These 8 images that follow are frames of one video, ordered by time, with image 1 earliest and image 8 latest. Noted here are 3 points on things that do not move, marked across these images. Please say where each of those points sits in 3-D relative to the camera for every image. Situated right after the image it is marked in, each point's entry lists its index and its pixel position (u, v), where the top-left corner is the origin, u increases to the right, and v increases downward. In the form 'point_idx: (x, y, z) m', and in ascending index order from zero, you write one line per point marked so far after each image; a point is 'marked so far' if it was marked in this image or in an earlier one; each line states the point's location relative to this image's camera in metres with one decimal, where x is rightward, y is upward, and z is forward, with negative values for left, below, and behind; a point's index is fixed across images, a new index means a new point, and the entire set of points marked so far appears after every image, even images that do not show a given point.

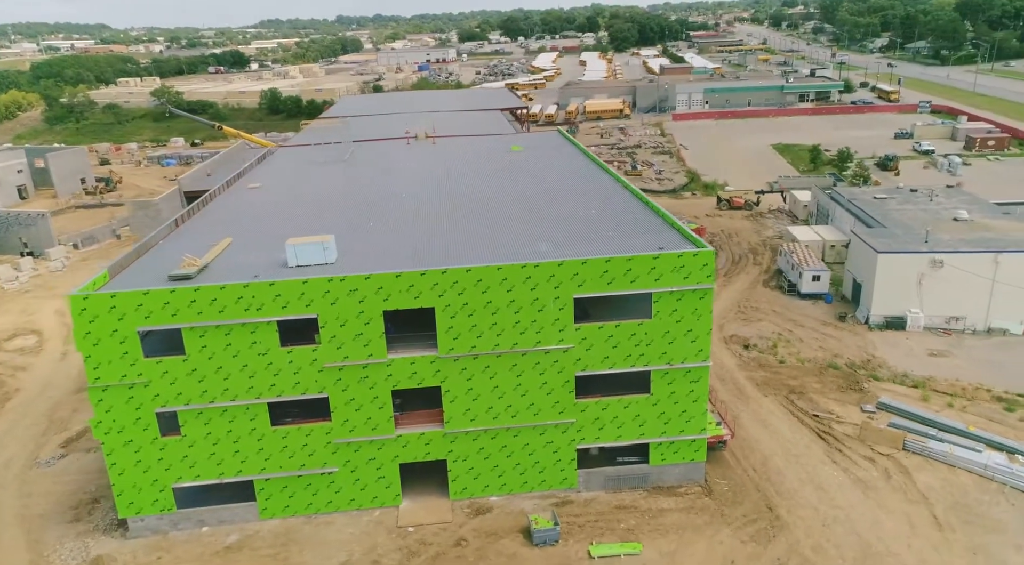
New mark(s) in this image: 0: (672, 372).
0: (+4.0, -2.2, +19.2) m
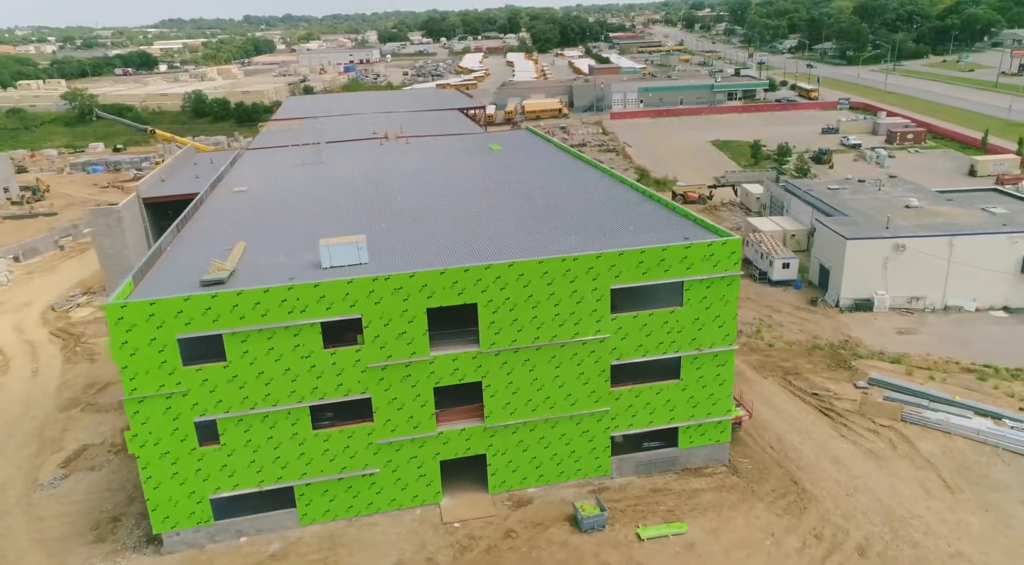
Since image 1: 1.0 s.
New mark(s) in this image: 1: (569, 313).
0: (+5.0, -1.9, +20.0) m
1: (+1.4, -0.8, +19.0) m
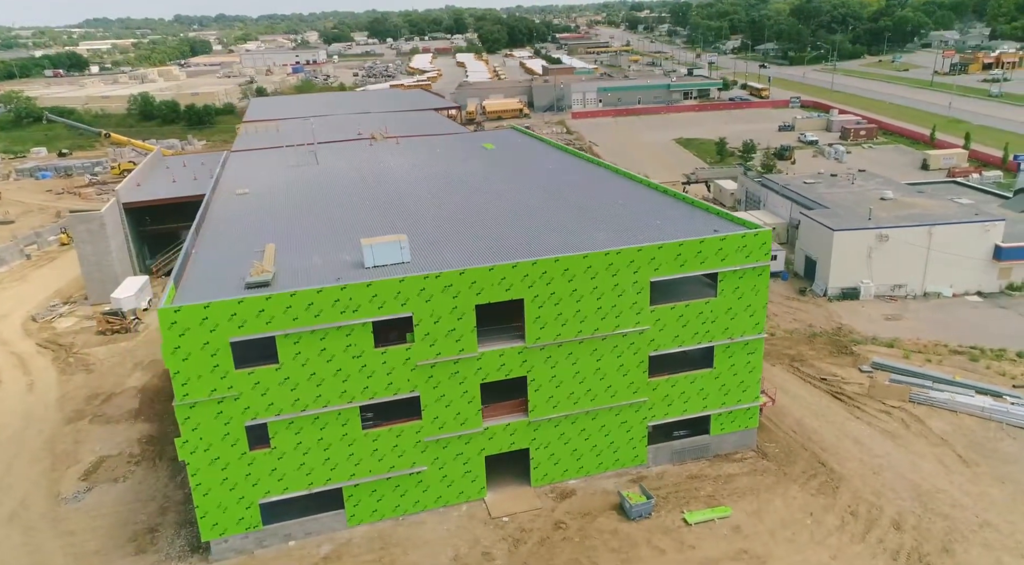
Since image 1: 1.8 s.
0: (+6.0, -1.7, +20.7) m
1: (+2.5, -0.6, +19.5) m
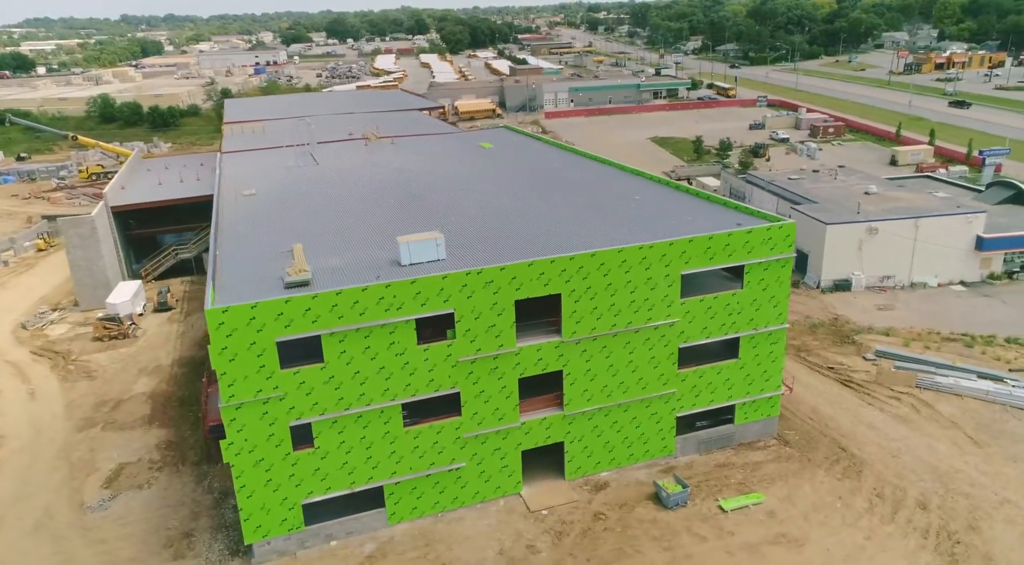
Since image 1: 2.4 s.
0: (+6.8, -1.5, +21.2) m
1: (+3.4, -0.5, +19.8) m
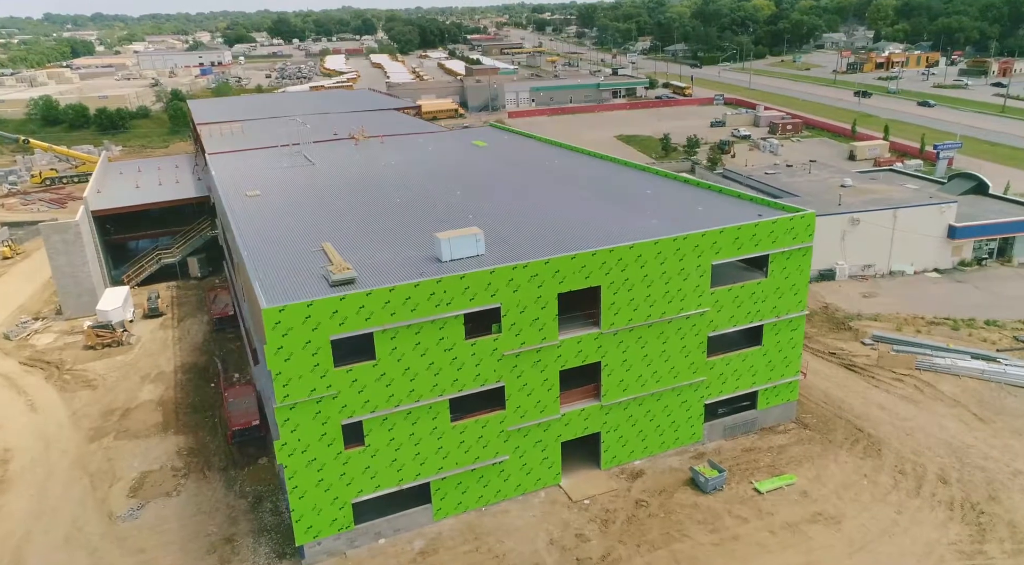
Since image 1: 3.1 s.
0: (+7.7, -1.2, +22.0) m
1: (+4.4, -0.2, +20.3) m
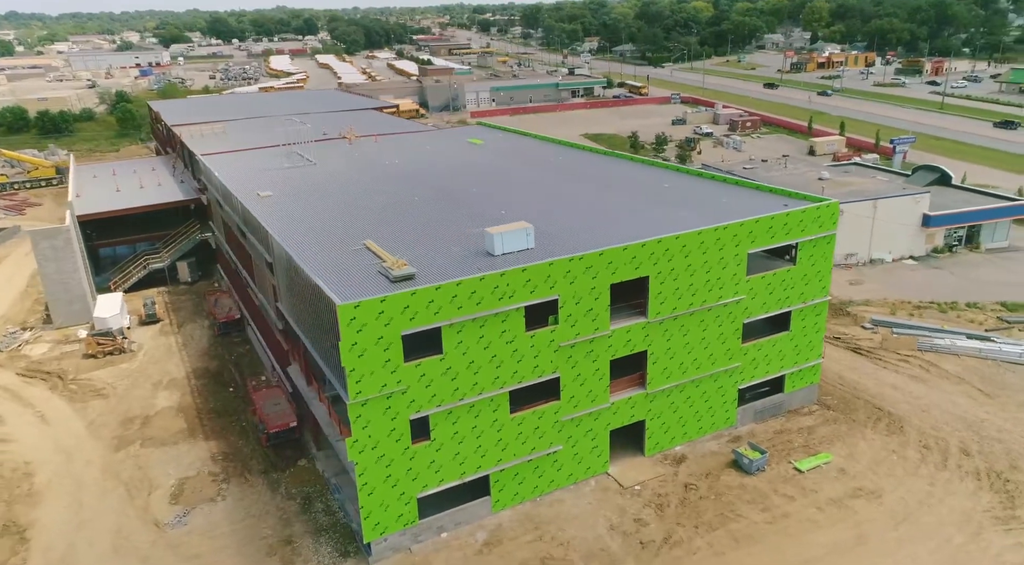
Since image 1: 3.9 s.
0: (+8.8, -0.8, +22.9) m
1: (+5.6, +0.1, +20.9) m
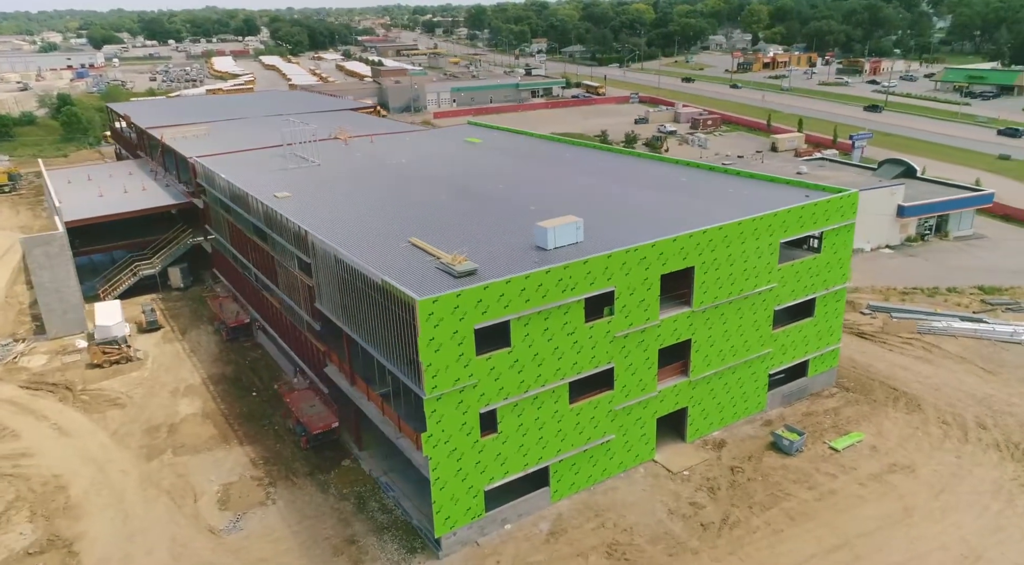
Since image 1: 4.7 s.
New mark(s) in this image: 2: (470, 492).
0: (+9.9, -0.4, +23.8) m
1: (+6.8, +0.4, +21.7) m
2: (-0.9, -4.9, +17.9) m
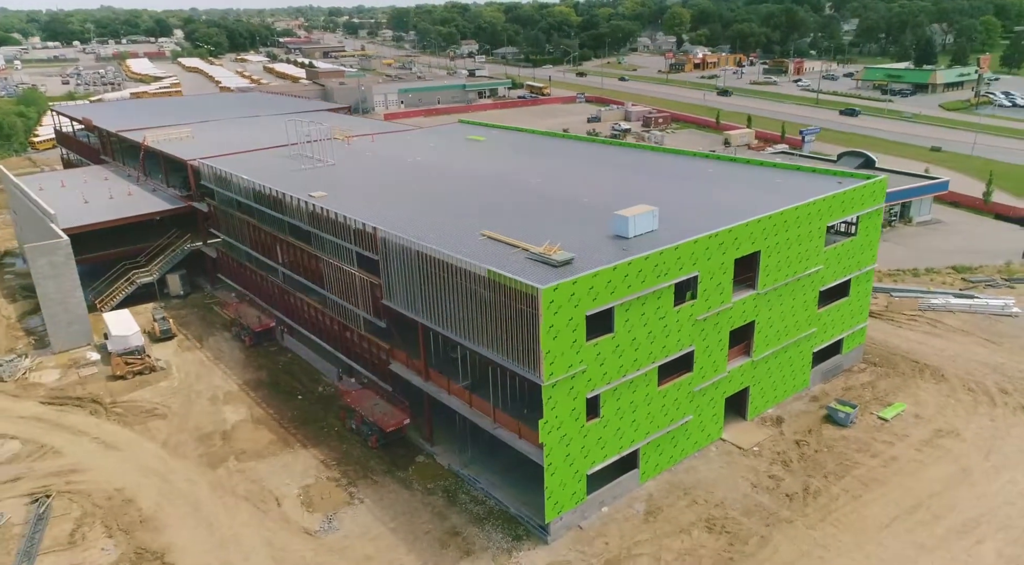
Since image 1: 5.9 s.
0: (+11.5, +0.2, +25.3) m
1: (+8.7, +0.9, +22.8) m
2: (+1.6, -4.6, +18.2) m
